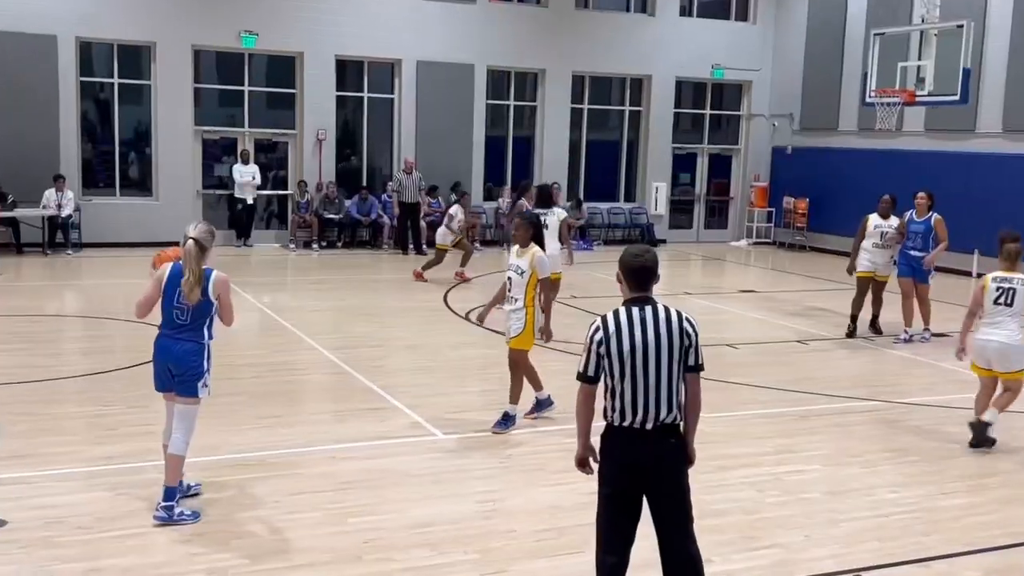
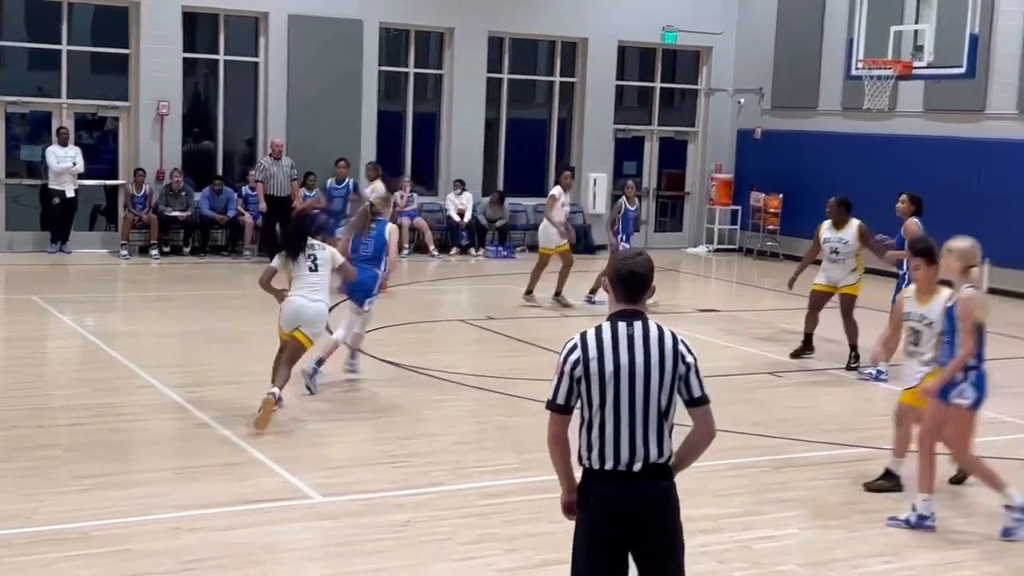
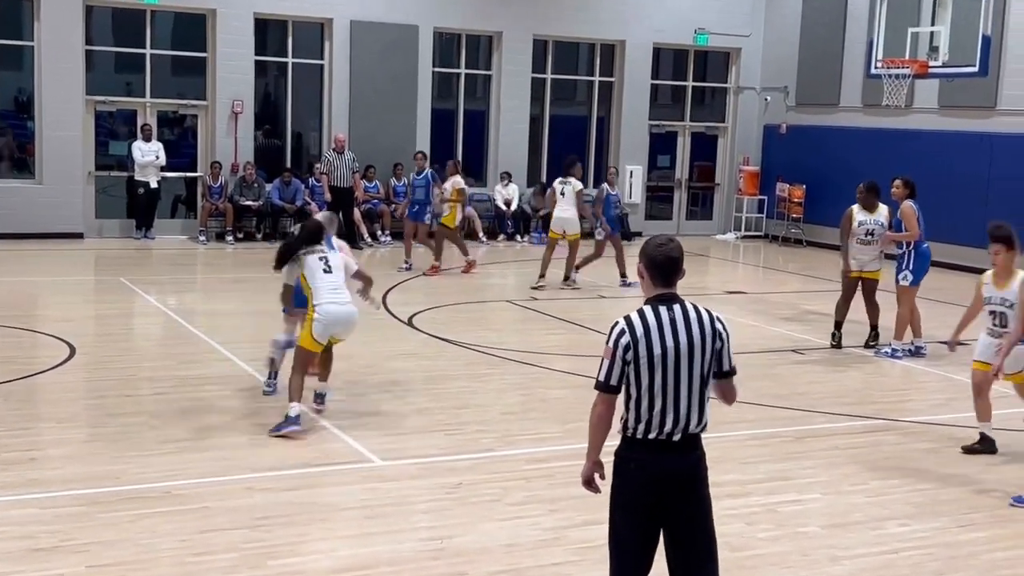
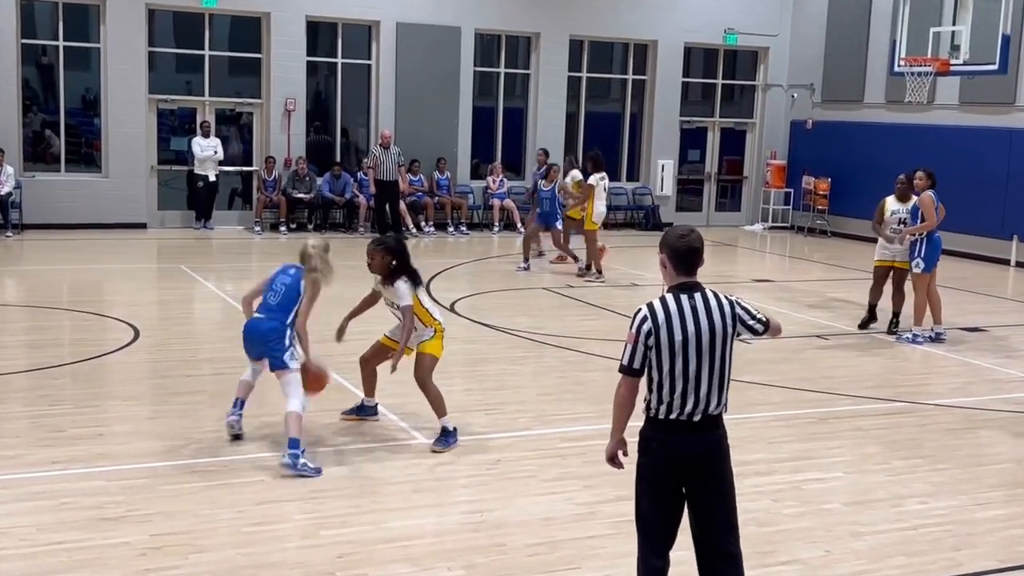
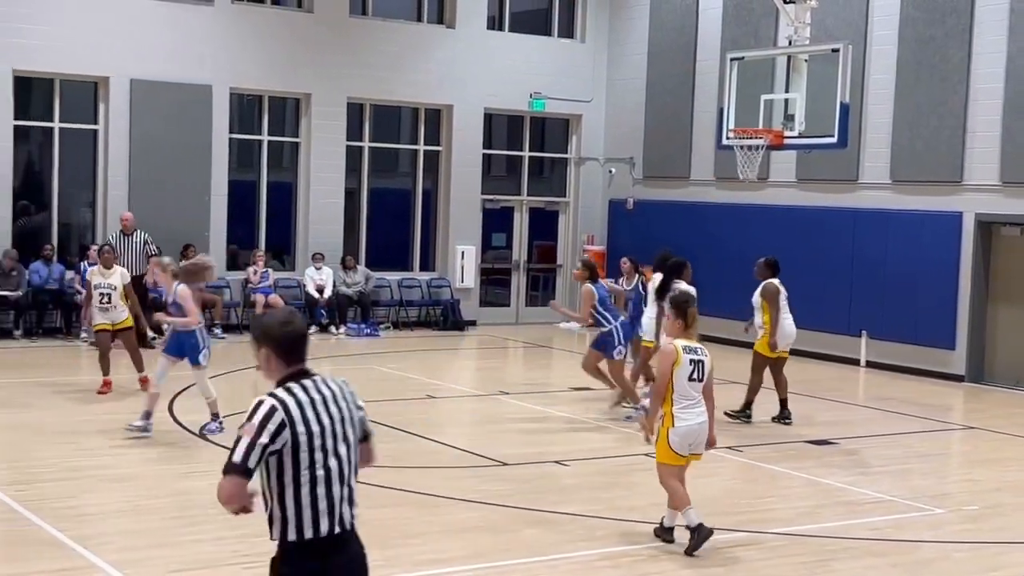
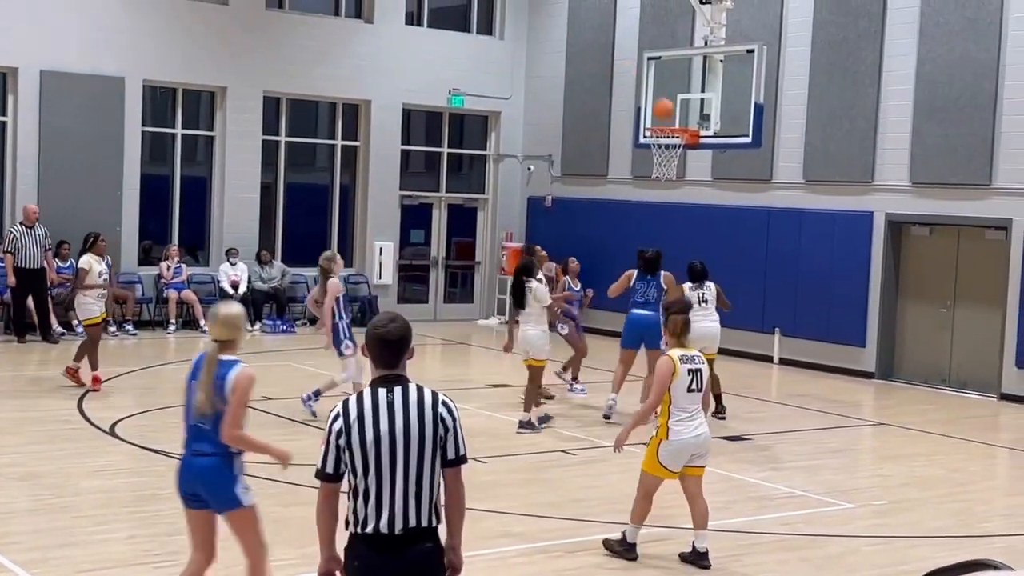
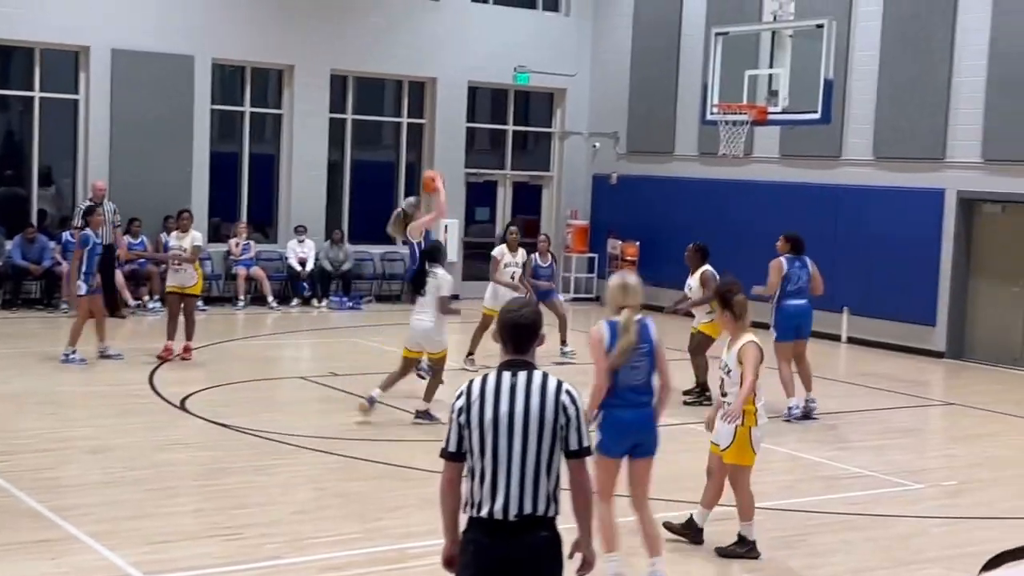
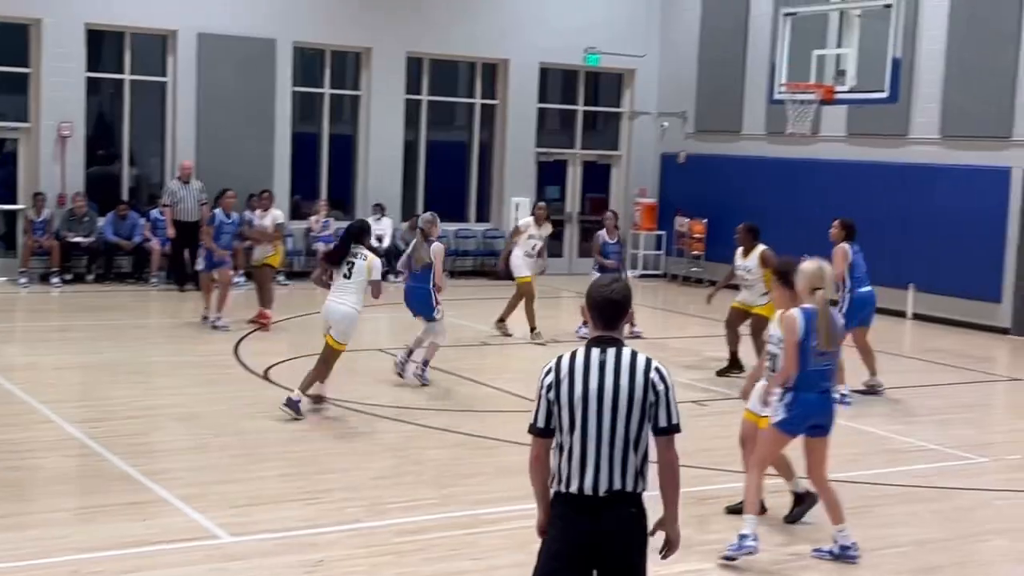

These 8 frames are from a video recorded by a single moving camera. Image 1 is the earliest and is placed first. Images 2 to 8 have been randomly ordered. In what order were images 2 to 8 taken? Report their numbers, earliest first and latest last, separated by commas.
4, 3, 2, 8, 7, 6, 5
